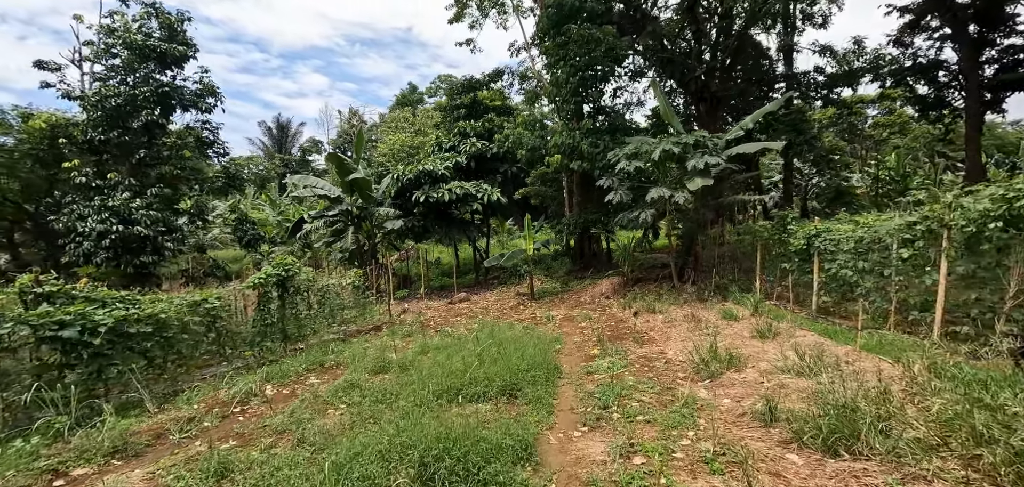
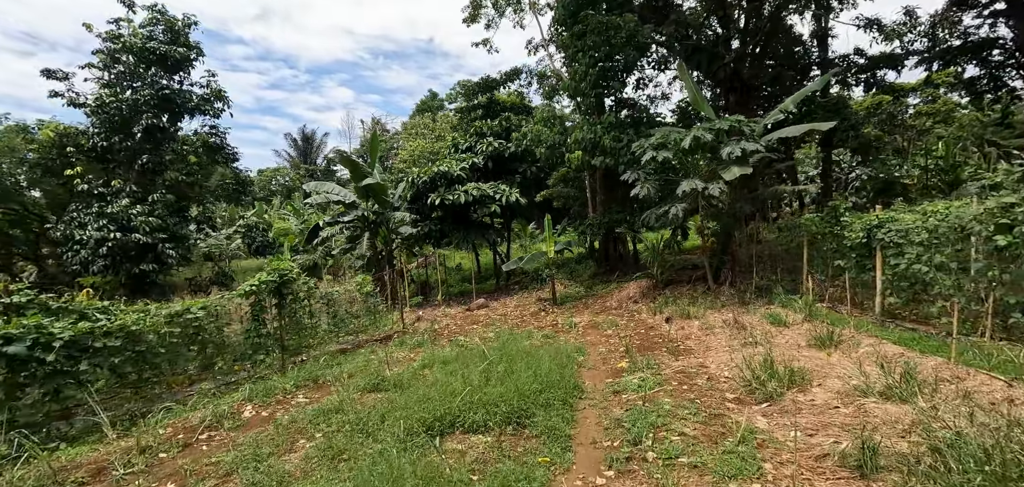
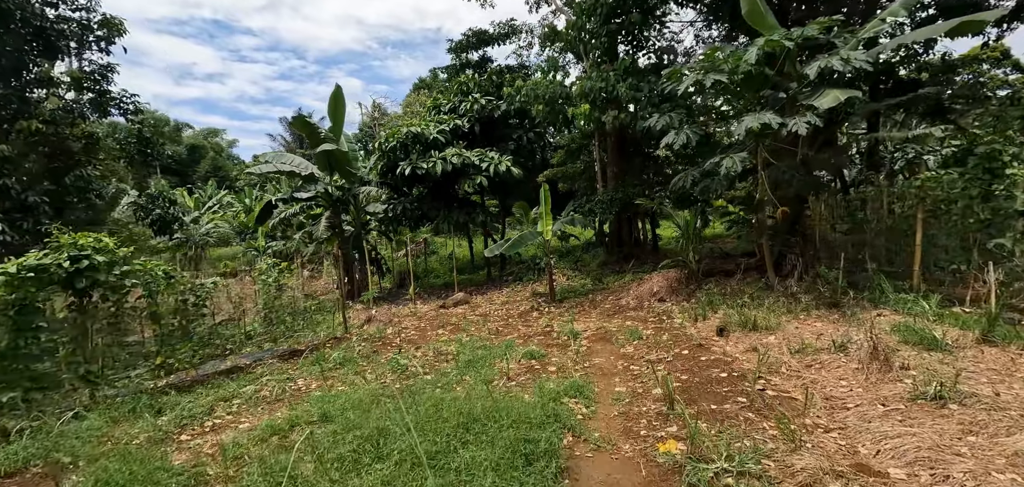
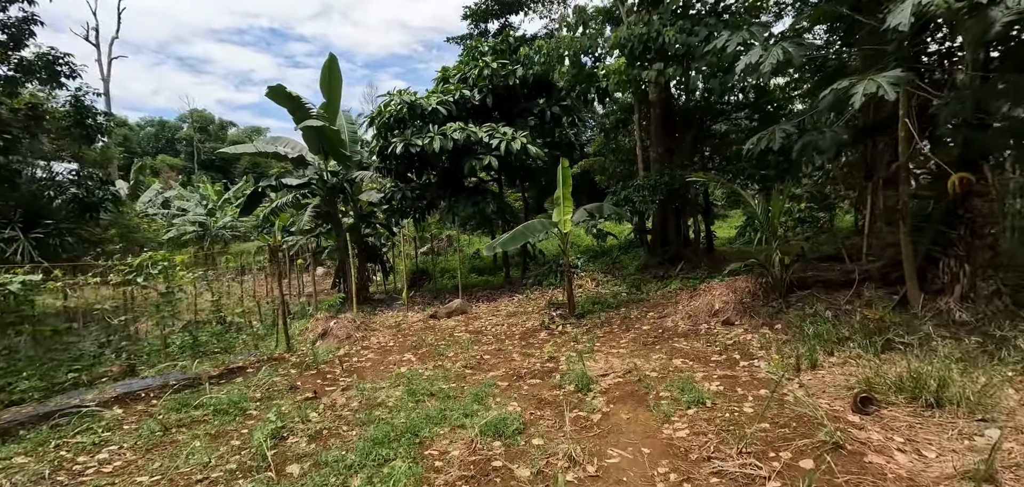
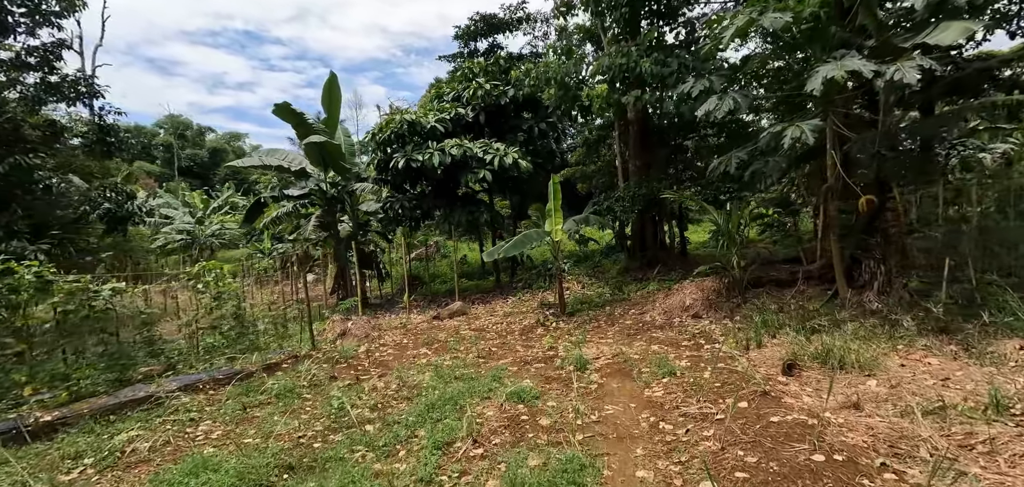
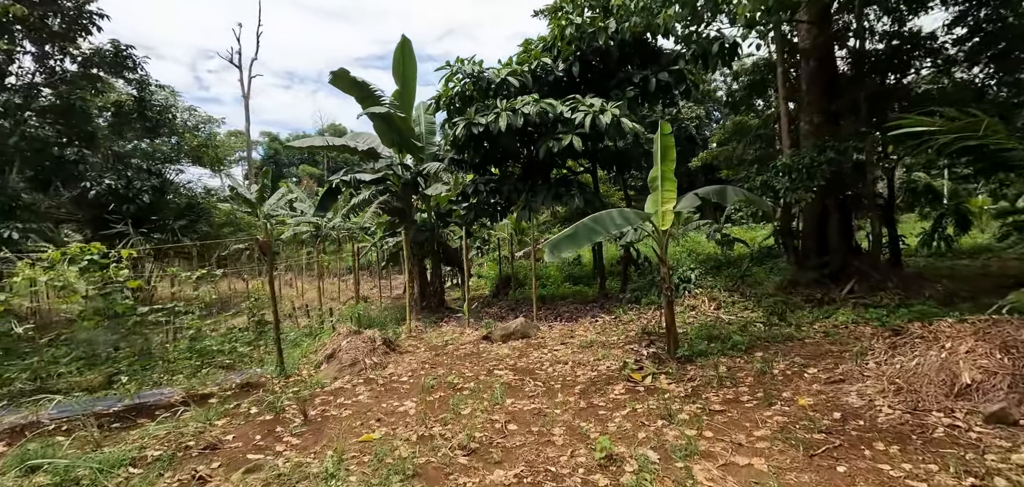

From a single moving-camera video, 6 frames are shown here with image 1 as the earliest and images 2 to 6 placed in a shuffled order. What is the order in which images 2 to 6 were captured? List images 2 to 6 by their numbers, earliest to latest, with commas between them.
2, 3, 5, 4, 6
